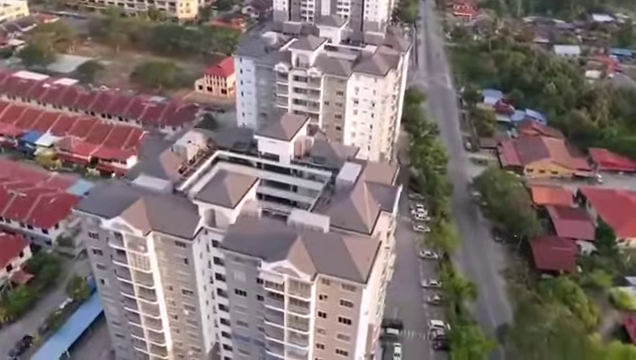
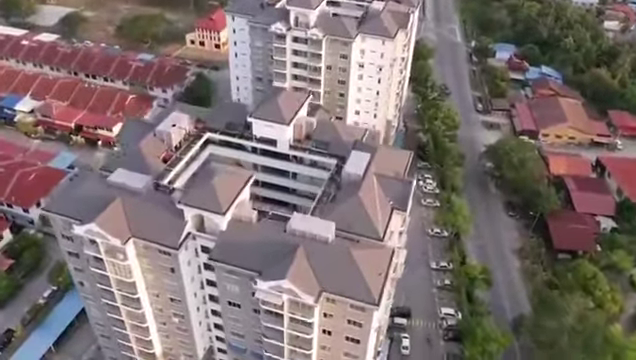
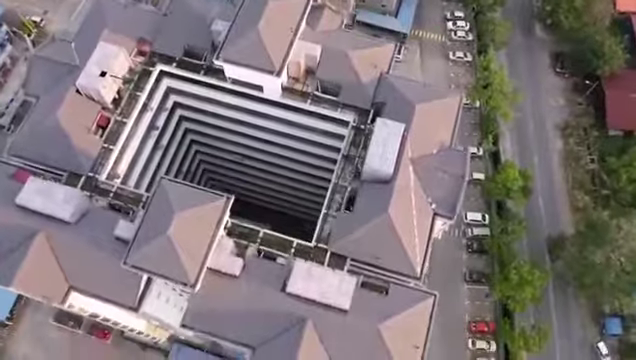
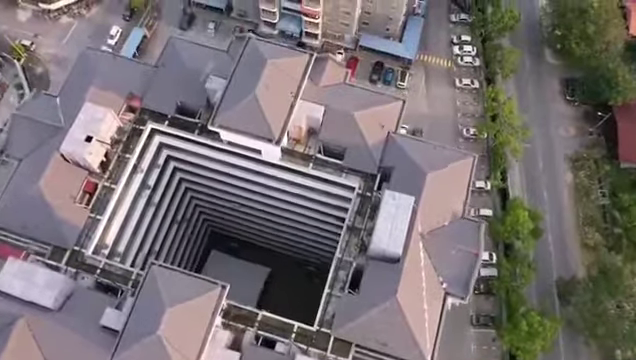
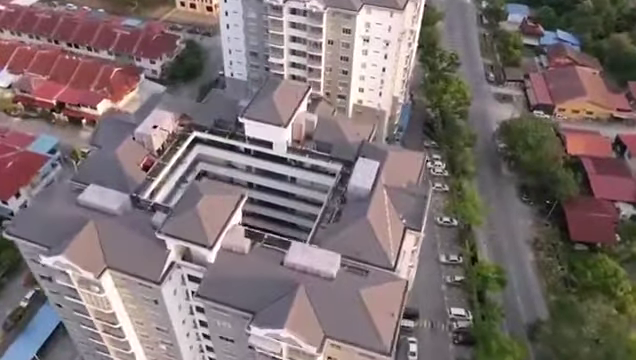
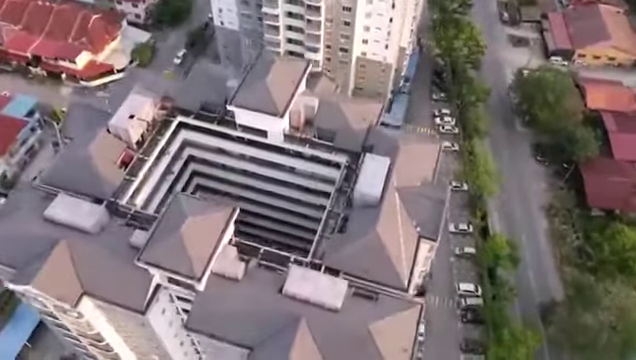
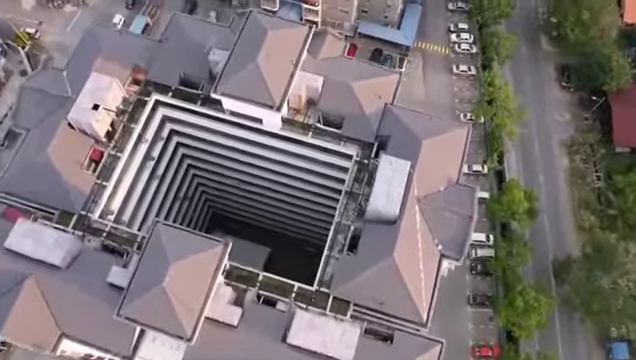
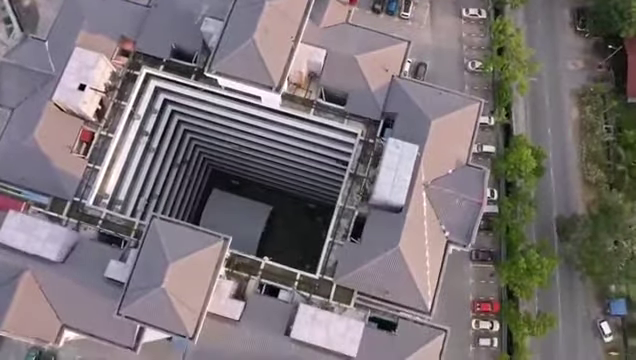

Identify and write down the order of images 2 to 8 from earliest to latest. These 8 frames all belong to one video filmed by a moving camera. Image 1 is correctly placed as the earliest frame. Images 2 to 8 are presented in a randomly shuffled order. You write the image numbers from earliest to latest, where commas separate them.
2, 5, 6, 3, 7, 4, 8
